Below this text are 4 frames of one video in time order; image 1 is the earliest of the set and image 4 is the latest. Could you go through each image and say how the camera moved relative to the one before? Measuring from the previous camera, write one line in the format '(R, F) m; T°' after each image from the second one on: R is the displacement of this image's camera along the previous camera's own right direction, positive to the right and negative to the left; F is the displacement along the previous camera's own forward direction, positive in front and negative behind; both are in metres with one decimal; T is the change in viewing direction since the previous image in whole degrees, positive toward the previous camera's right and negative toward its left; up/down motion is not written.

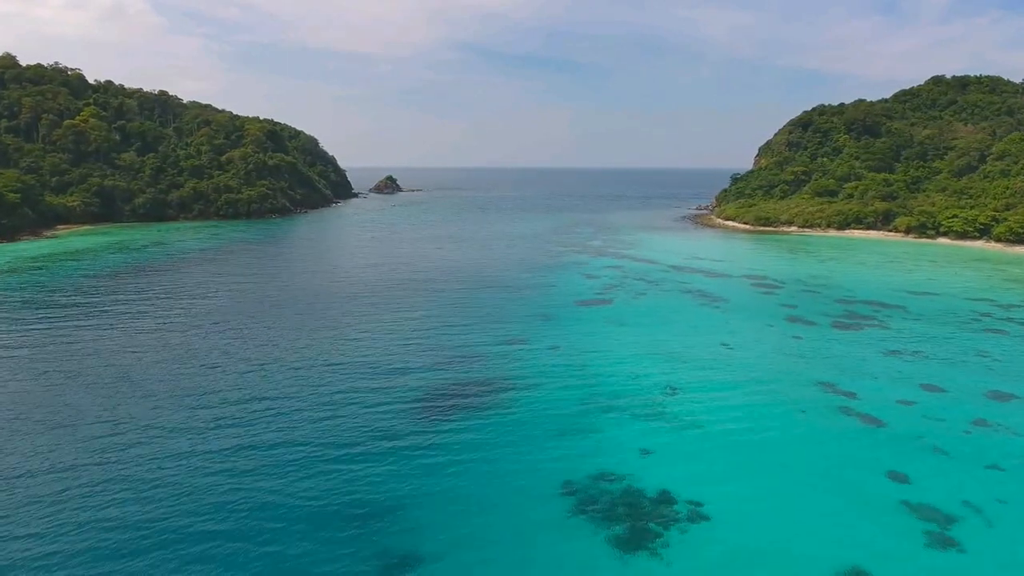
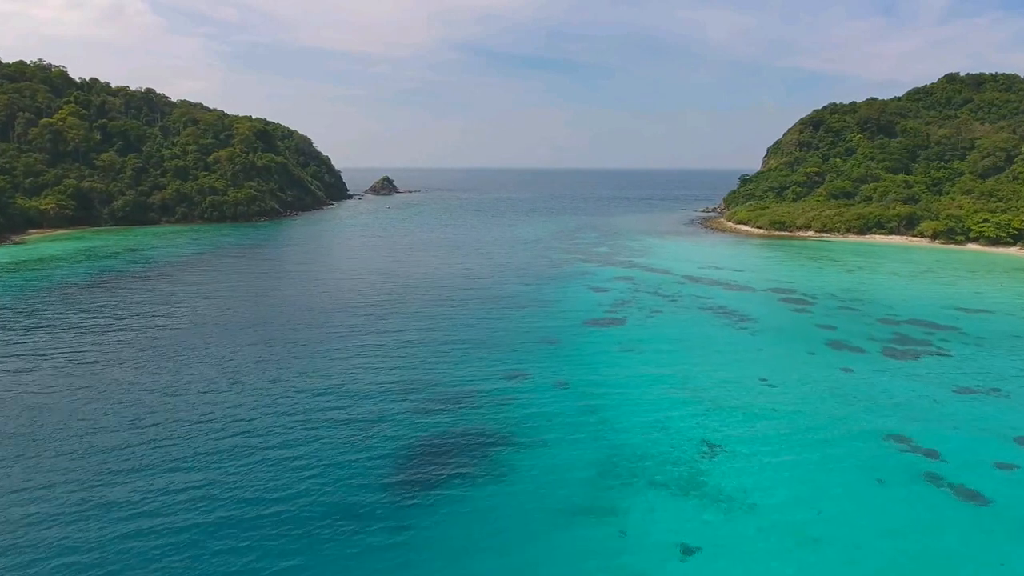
(+0.1, +4.1) m; 0°
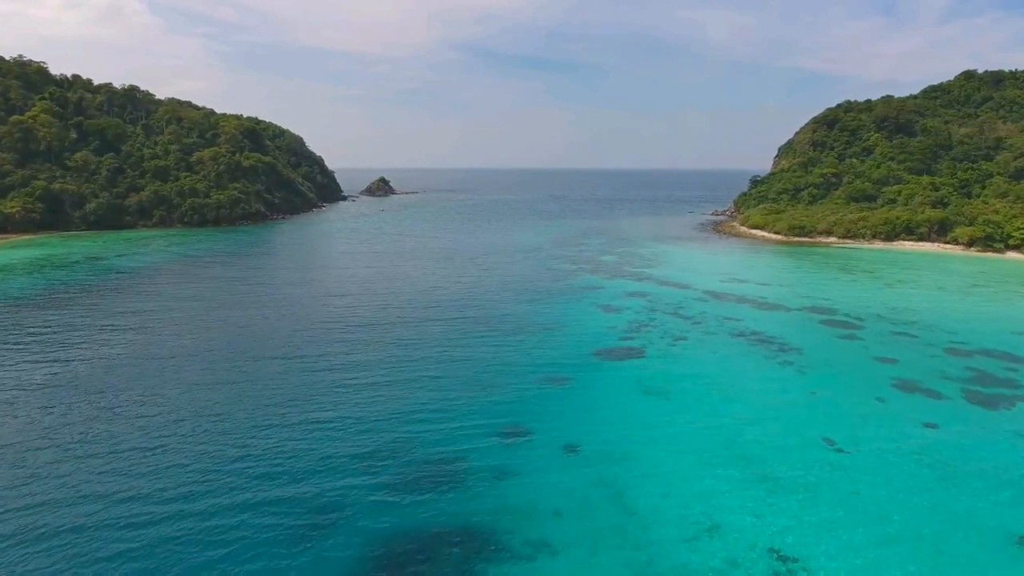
(+0.1, +4.8) m; 0°
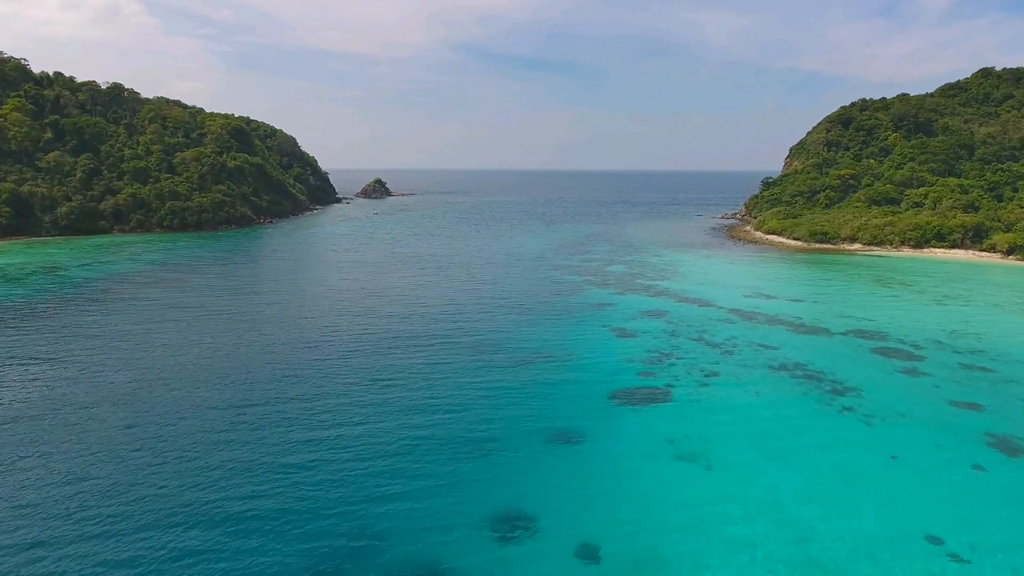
(+0.1, +4.4) m; 0°
